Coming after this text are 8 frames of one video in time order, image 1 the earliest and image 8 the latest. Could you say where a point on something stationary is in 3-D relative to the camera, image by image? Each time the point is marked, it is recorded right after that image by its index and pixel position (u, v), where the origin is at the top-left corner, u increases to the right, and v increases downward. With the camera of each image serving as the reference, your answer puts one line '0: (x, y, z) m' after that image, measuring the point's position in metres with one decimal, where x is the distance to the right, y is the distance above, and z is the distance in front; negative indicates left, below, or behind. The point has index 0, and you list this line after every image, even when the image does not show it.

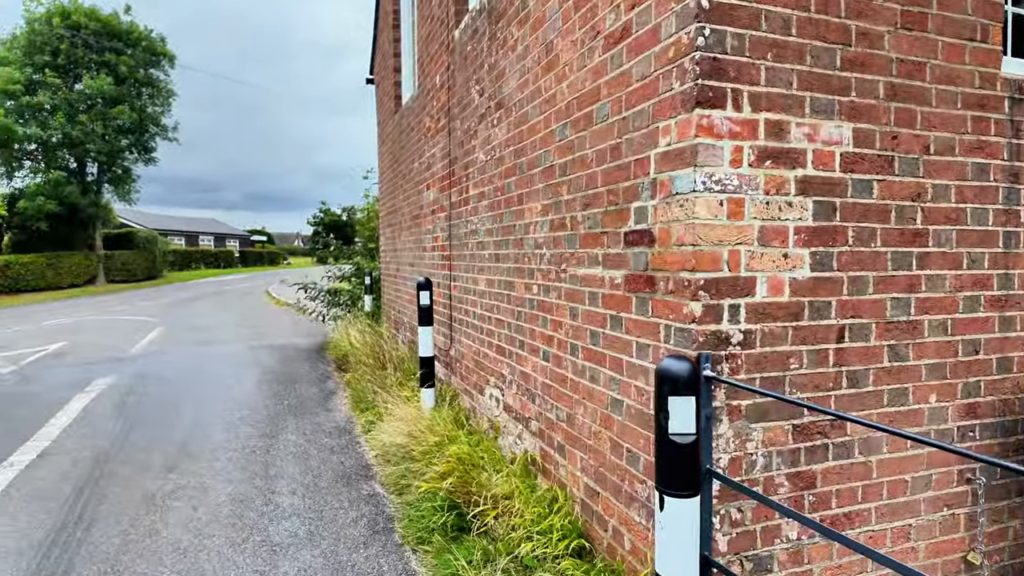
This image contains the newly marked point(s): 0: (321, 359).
0: (-2.6, -1.0, +7.7) m
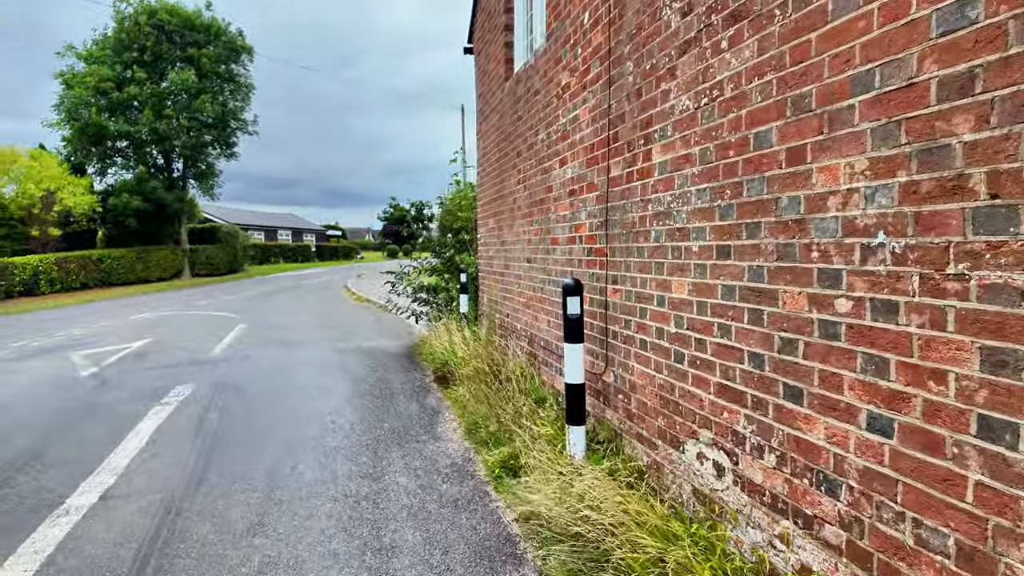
0: (-1.1, -0.9, +6.7) m
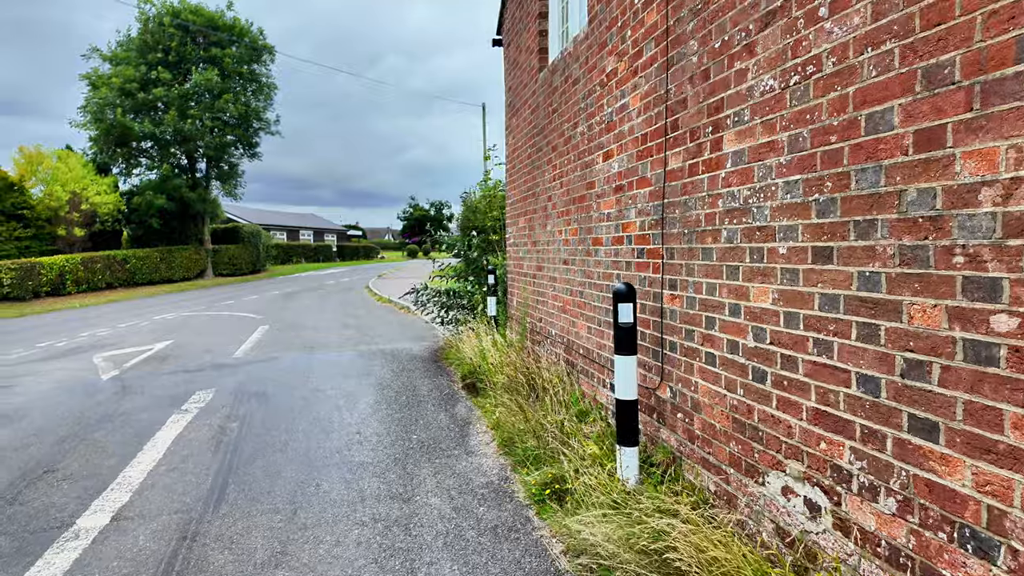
0: (-0.8, -1.0, +6.4) m
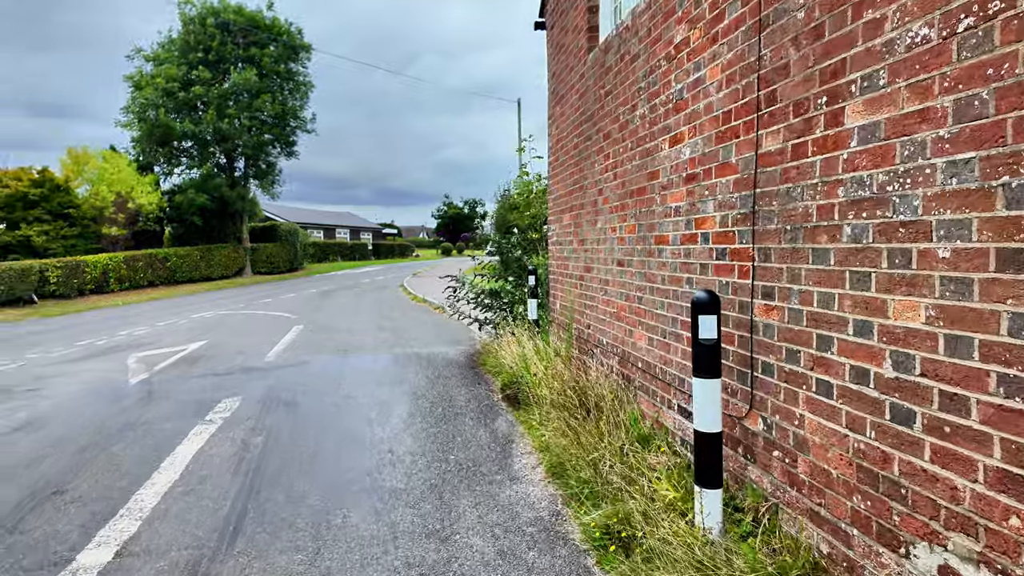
0: (-0.3, -1.0, +6.0) m
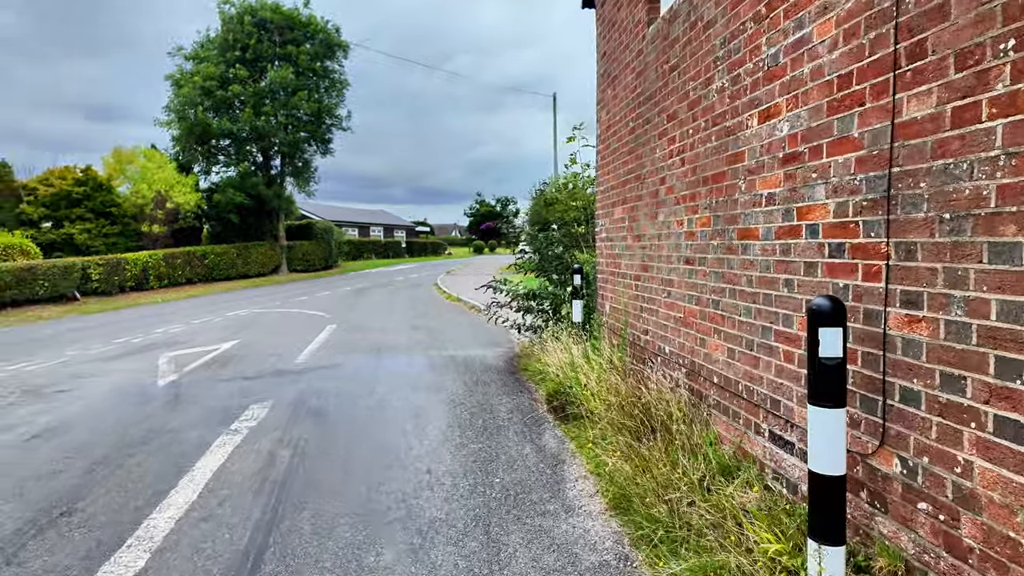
0: (+0.1, -1.0, +5.5) m
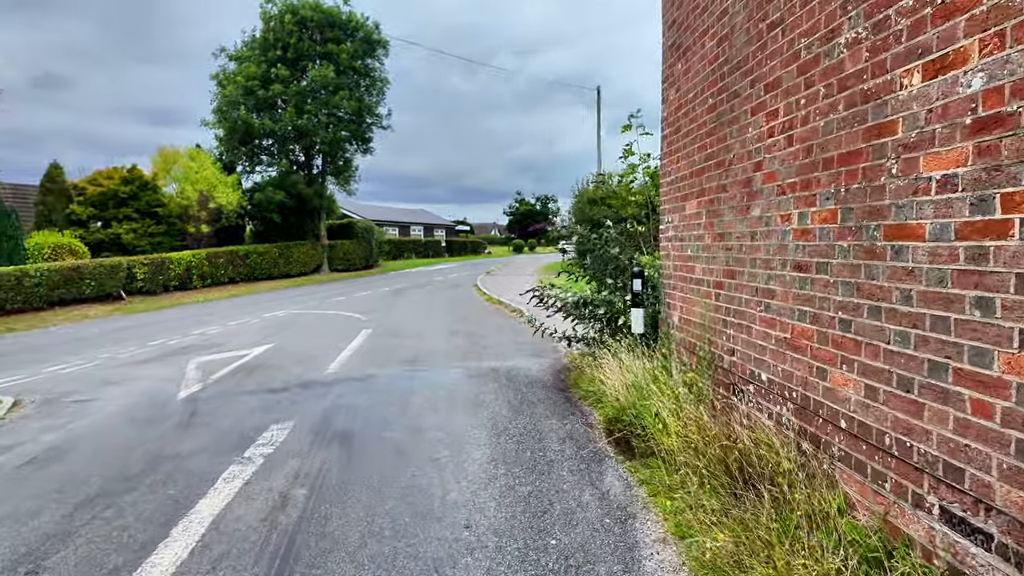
0: (+0.5, -1.0, +4.8) m
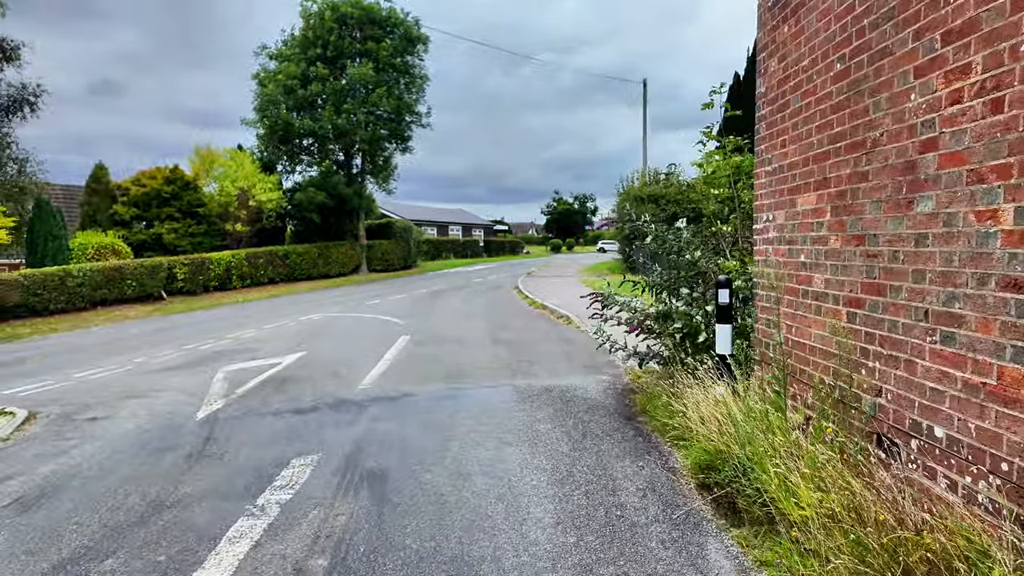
0: (+1.0, -1.1, +4.0) m
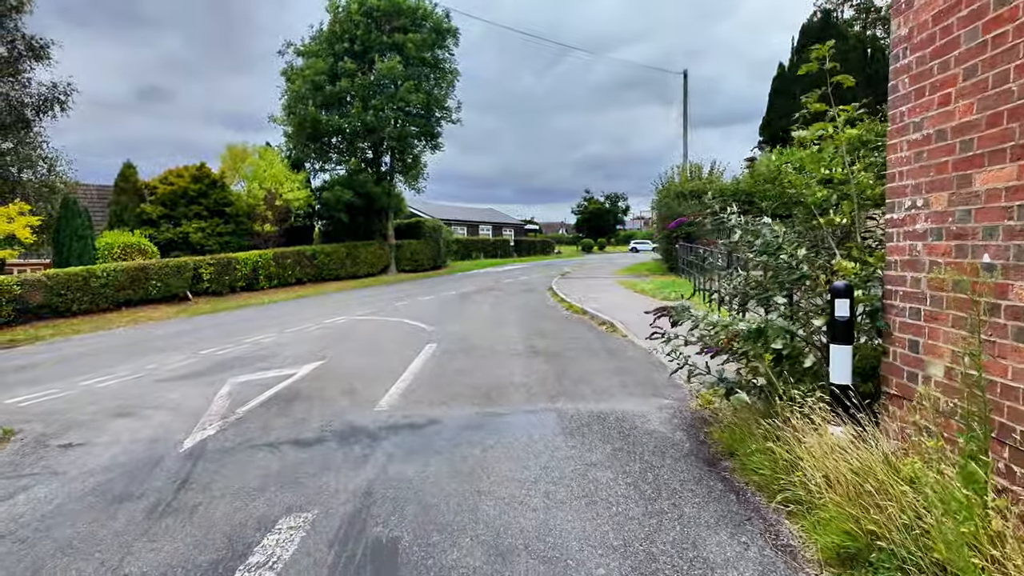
0: (+1.3, -1.2, +3.0) m
